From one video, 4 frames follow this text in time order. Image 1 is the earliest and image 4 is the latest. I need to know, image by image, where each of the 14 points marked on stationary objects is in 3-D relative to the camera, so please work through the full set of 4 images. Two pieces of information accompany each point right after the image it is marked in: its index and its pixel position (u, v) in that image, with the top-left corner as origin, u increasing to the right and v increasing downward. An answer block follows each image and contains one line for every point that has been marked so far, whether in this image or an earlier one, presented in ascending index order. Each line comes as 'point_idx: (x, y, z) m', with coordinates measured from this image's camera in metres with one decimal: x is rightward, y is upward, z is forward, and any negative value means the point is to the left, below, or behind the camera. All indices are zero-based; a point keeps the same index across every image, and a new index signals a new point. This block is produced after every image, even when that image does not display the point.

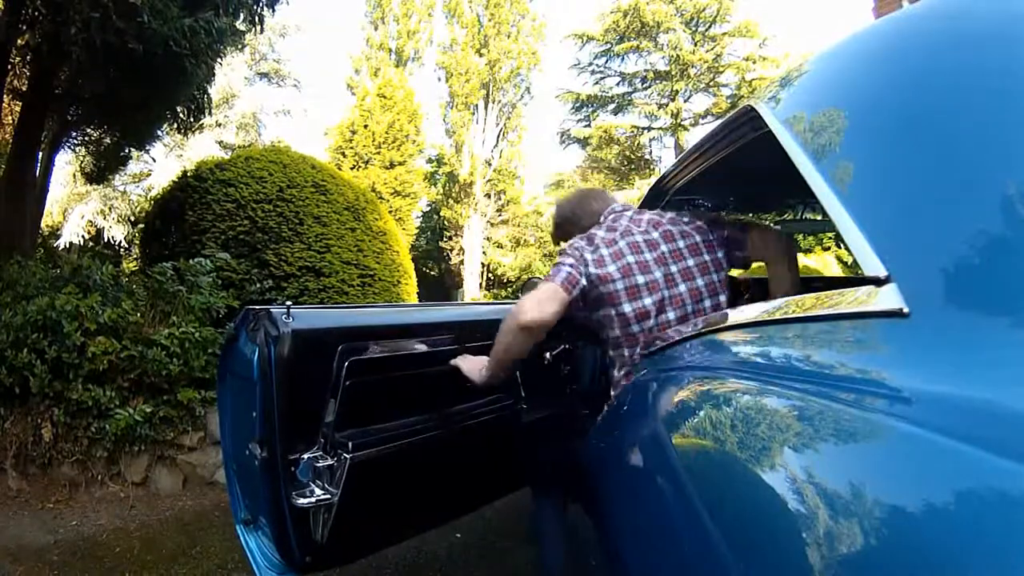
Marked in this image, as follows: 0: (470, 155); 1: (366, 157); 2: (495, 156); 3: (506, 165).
0: (-1.0, +3.2, +16.3) m
1: (-3.2, +2.9, +15.0) m
2: (-0.4, +3.2, +16.7) m
3: (-0.1, +2.9, +16.6) m
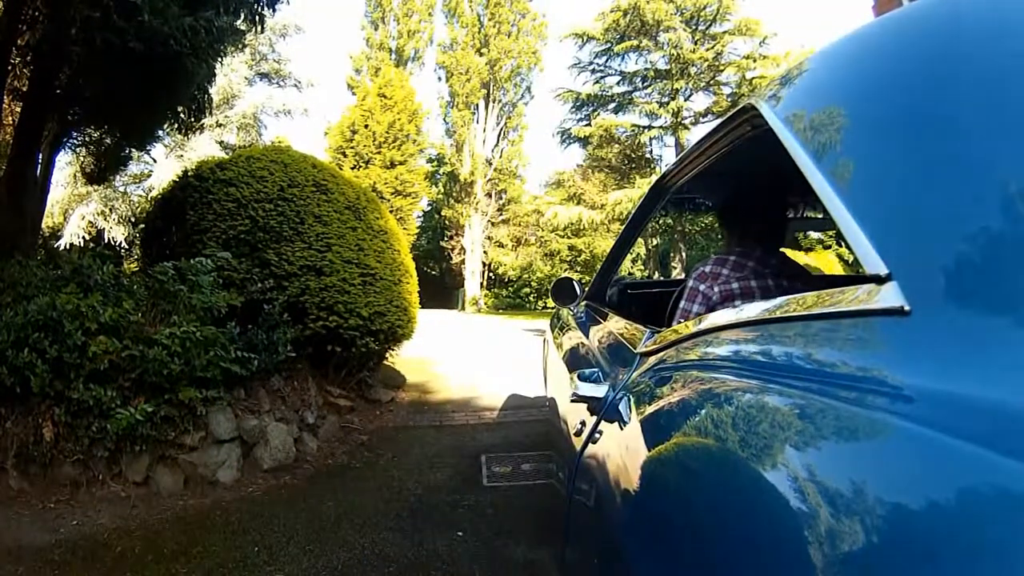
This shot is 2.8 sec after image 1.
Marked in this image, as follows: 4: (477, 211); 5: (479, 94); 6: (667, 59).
0: (-1.0, +3.2, +16.3) m
1: (-3.2, +2.9, +15.0) m
2: (-0.4, +3.2, +16.6) m
3: (-0.1, +2.9, +16.6) m
4: (-0.8, +1.9, +16.9) m
5: (-0.8, +4.5, +16.1) m
6: (+2.9, +4.3, +12.8) m
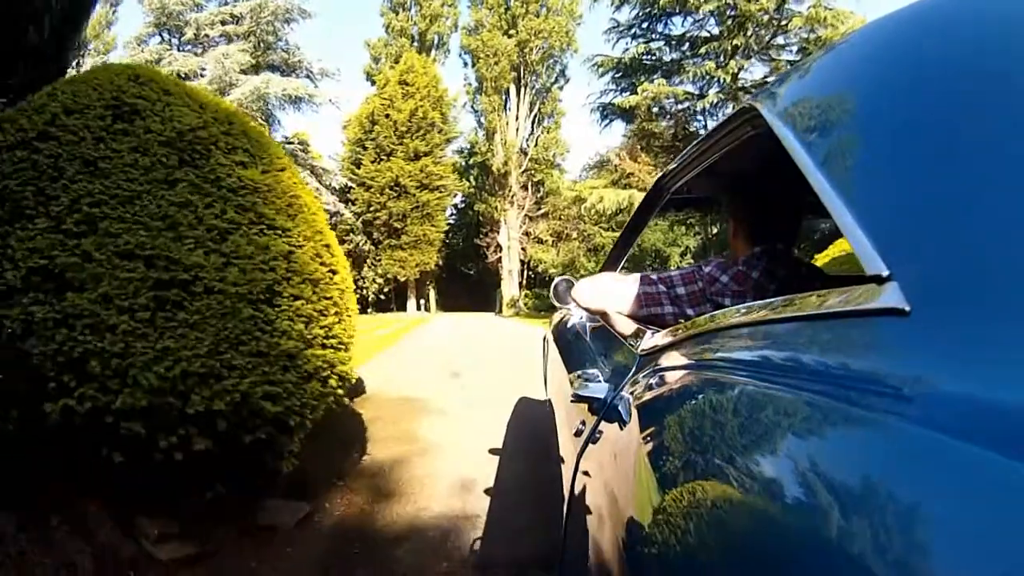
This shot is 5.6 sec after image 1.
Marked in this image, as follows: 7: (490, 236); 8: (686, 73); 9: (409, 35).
0: (-0.2, +3.2, +14.9) m
1: (-2.5, +2.8, +13.7) m
2: (+0.4, +3.2, +15.2) m
3: (+0.7, +3.0, +15.2) m
4: (0.0, +1.9, +15.5) m
5: (-0.1, +4.5, +14.6) m
6: (+3.4, +4.4, +11.1) m
7: (-0.6, +1.3, +17.0) m
8: (+2.9, +3.5, +11.3) m
9: (-2.4, +5.8, +15.4) m
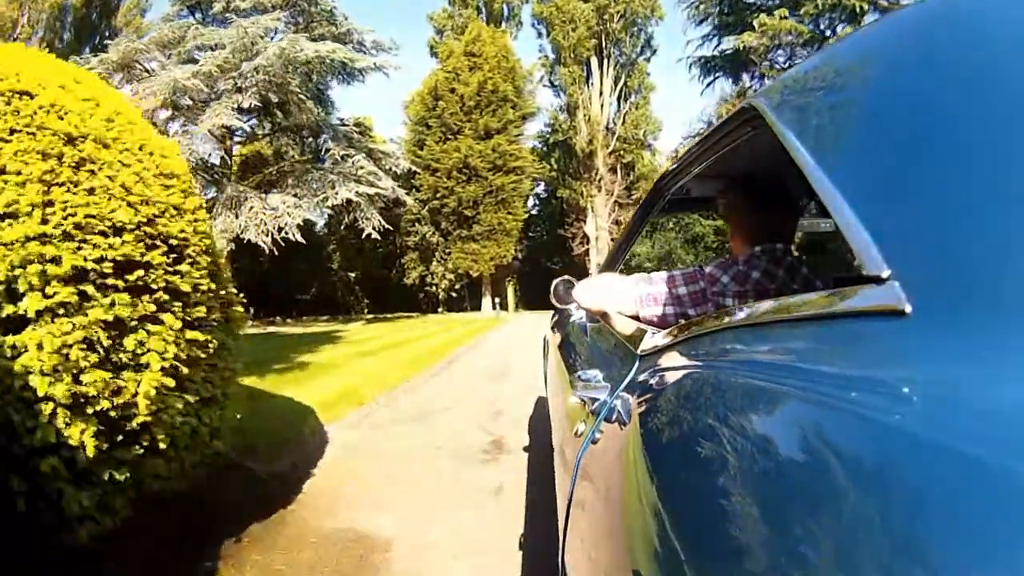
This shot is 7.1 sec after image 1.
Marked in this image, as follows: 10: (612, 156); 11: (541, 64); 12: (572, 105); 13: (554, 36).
0: (+1.4, +3.3, +13.3) m
1: (-1.0, +2.9, +12.4) m
2: (+2.1, +3.4, +13.5) m
3: (+2.4, +3.1, +13.4) m
4: (+1.8, +2.0, +13.8) m
5: (+1.5, +4.7, +12.9) m
6: (+4.5, +4.6, +9.0) m
7: (+1.4, +1.5, +15.4) m
8: (+4.0, +3.7, +9.2) m
9: (-0.7, +5.8, +14.0) m
10: (+2.0, +2.7, +13.7) m
11: (+0.6, +4.6, +13.8) m
12: (+1.2, +3.6, +13.3) m
13: (+0.9, +4.9, +13.2) m
